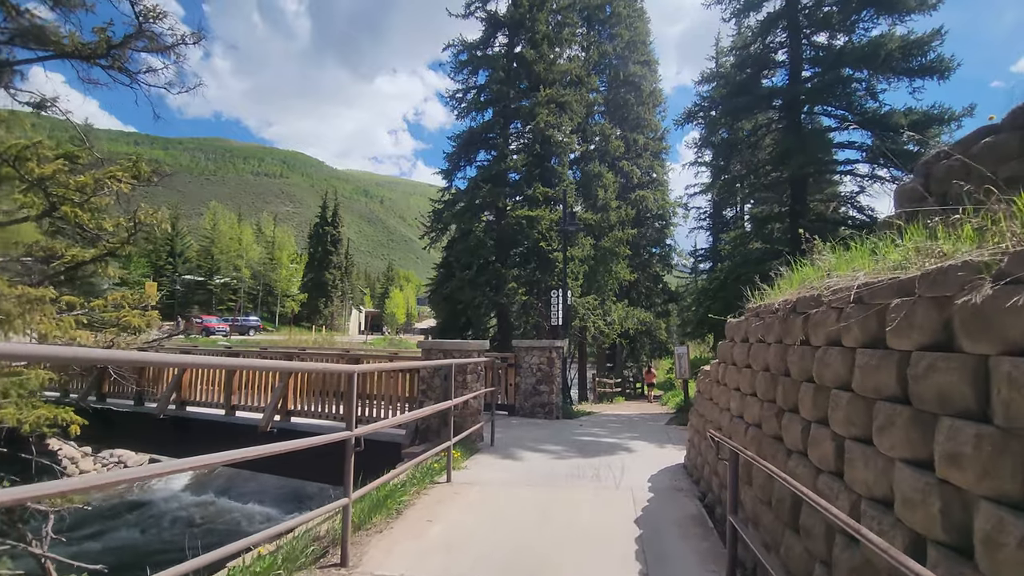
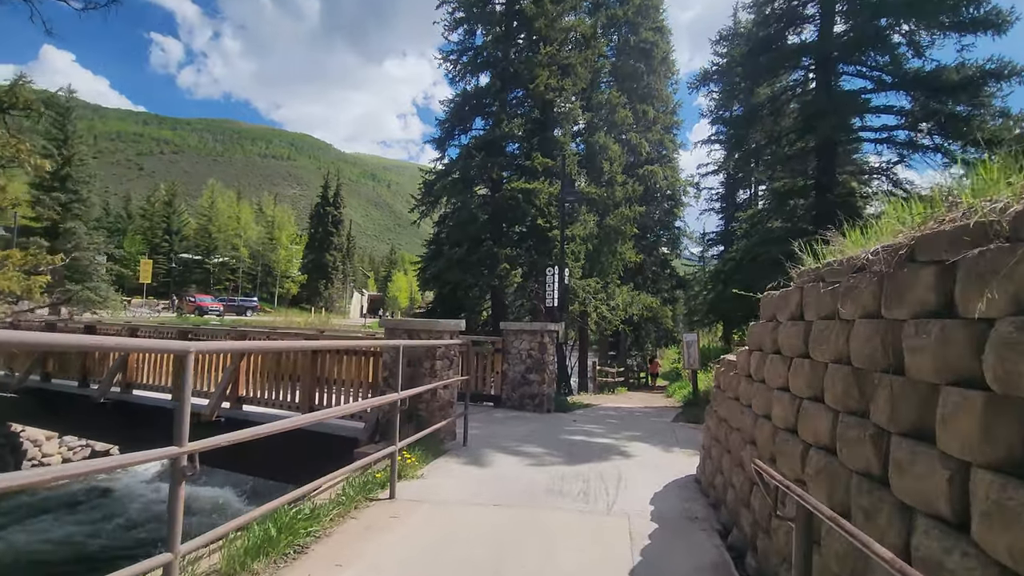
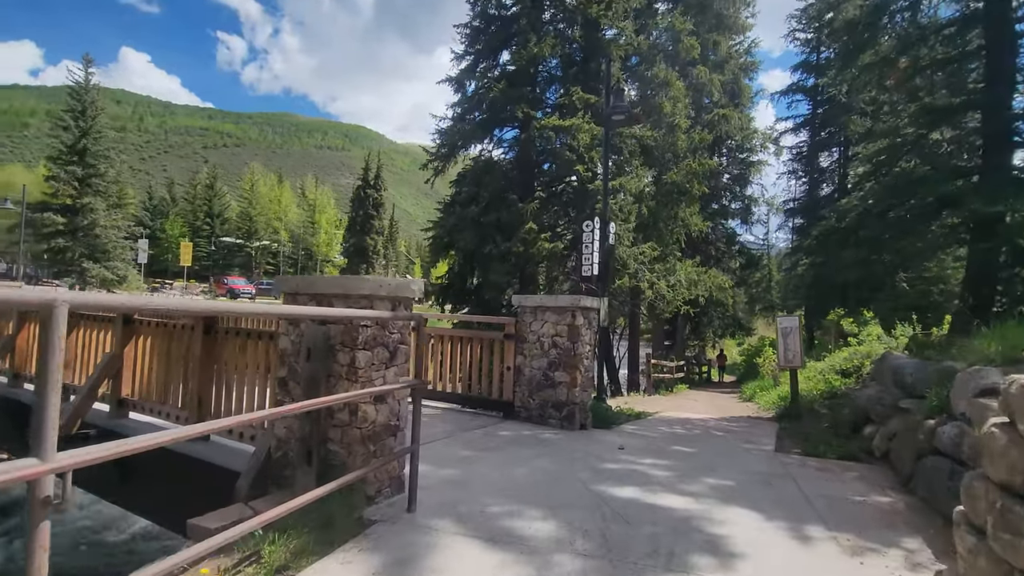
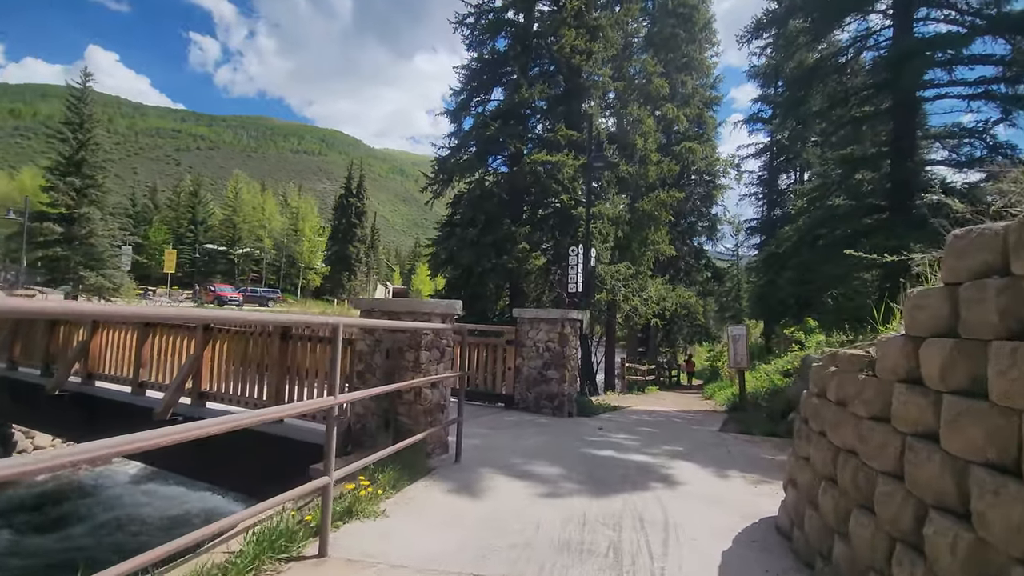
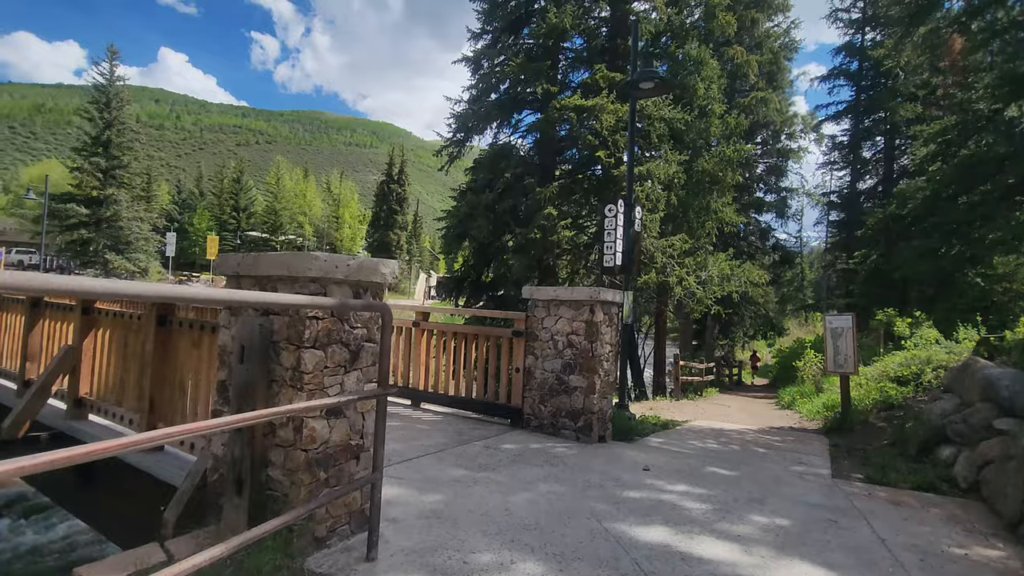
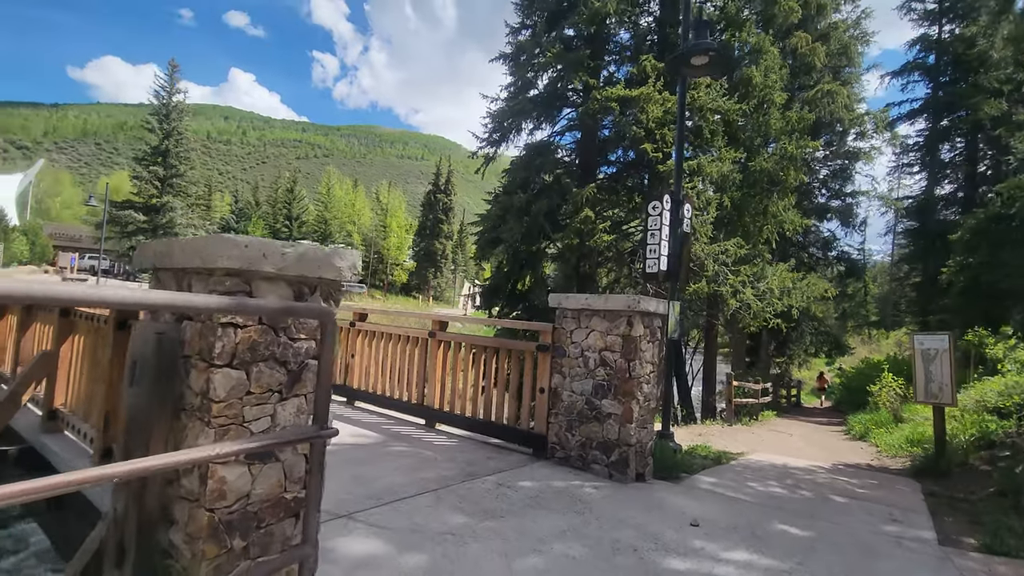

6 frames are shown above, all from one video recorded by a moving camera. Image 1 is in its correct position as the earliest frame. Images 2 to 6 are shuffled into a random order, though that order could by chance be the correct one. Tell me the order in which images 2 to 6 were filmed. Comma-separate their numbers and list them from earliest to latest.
2, 4, 3, 5, 6
